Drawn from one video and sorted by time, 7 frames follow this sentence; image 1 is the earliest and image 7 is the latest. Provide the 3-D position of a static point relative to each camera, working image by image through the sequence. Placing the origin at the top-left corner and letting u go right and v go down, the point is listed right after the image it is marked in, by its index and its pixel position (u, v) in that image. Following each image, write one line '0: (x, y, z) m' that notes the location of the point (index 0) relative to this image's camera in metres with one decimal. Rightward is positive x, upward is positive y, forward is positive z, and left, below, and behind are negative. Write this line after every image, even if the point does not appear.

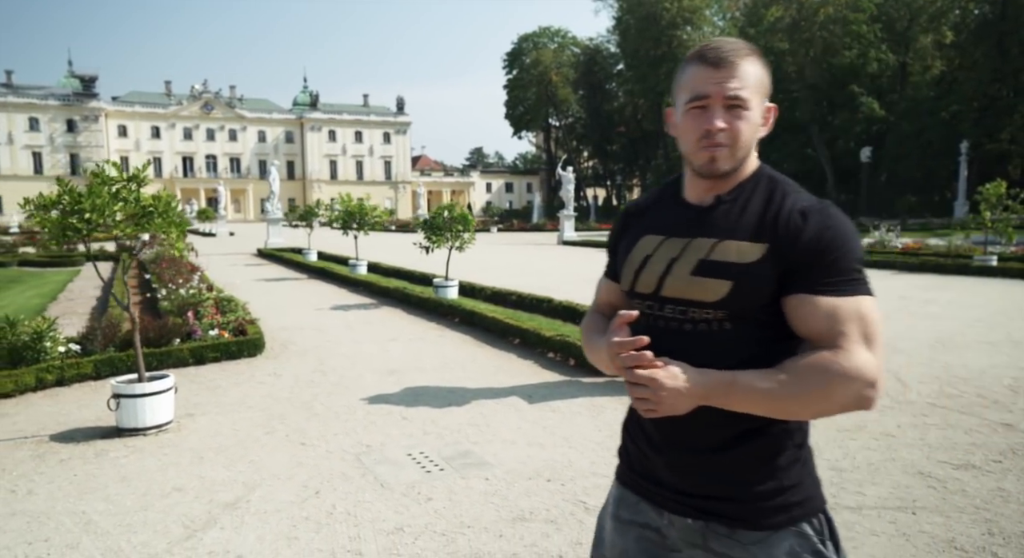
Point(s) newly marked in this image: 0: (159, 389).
0: (-2.8, -0.9, +5.0) m
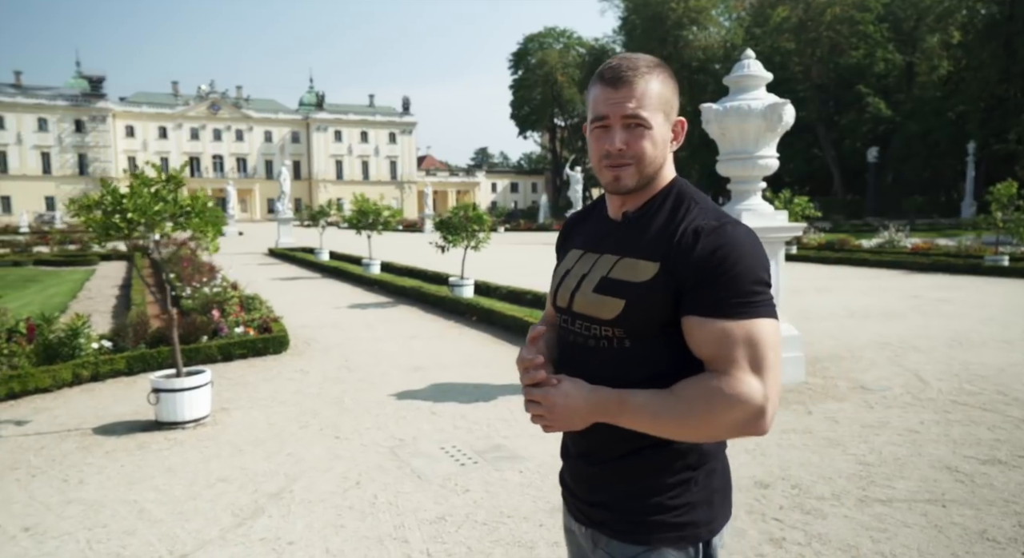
0: (-2.5, -0.8, +5.1) m
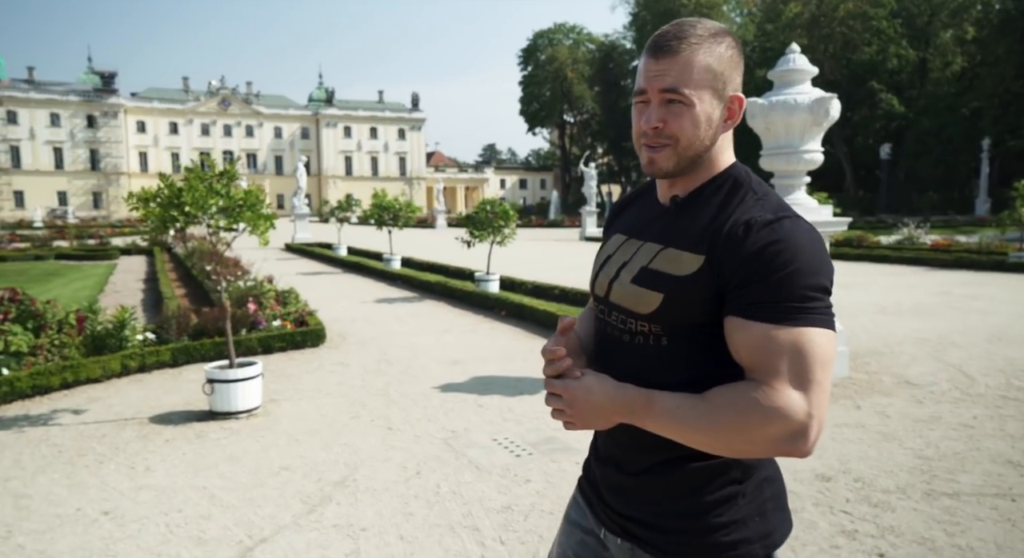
0: (-2.1, -0.8, +5.2) m
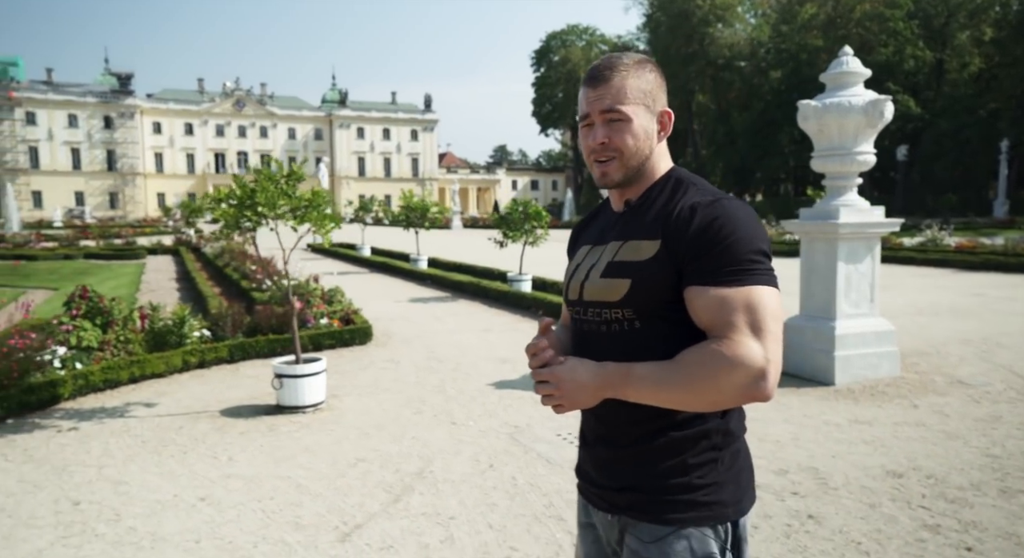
0: (-1.6, -0.8, +5.3) m
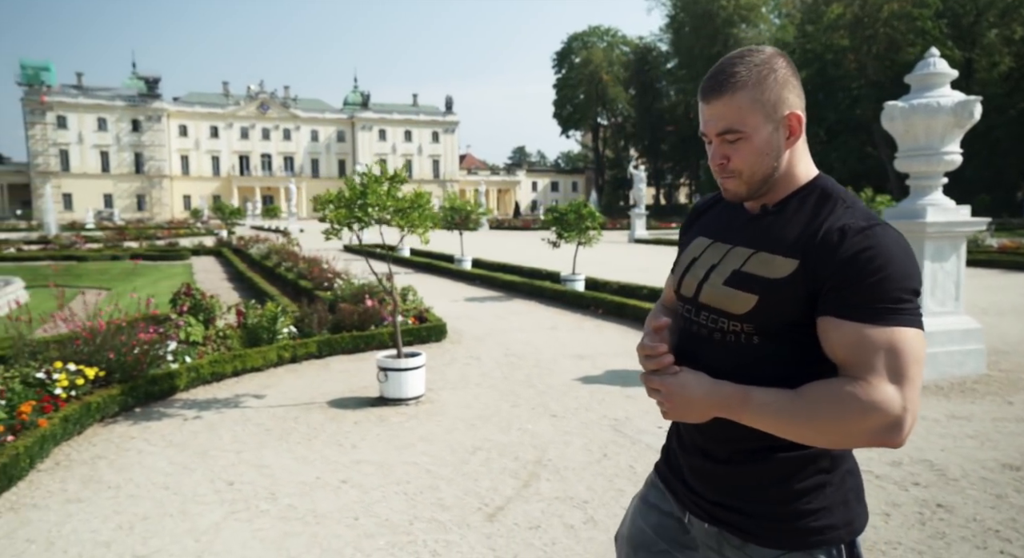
0: (-0.8, -0.7, +5.6) m
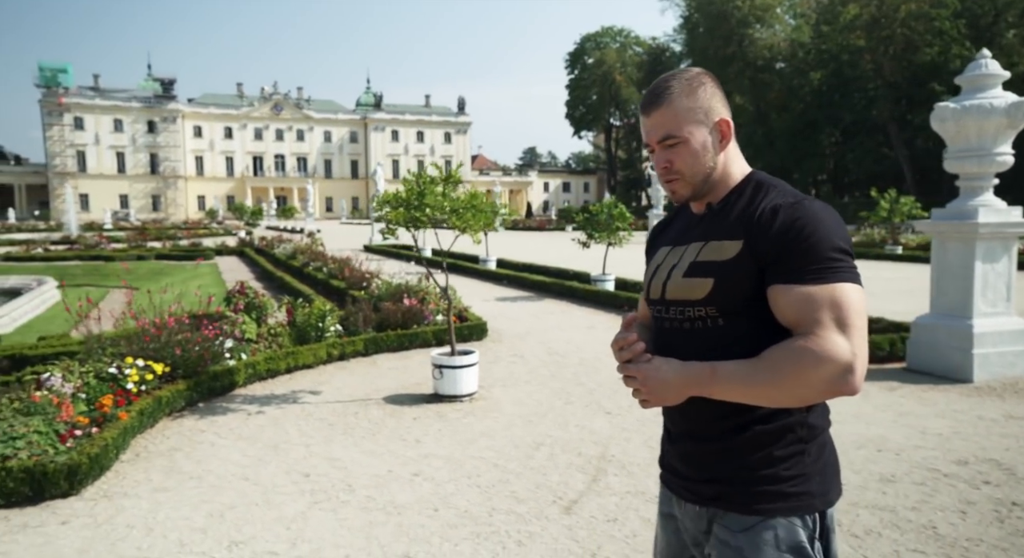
0: (-0.4, -0.7, +5.6) m
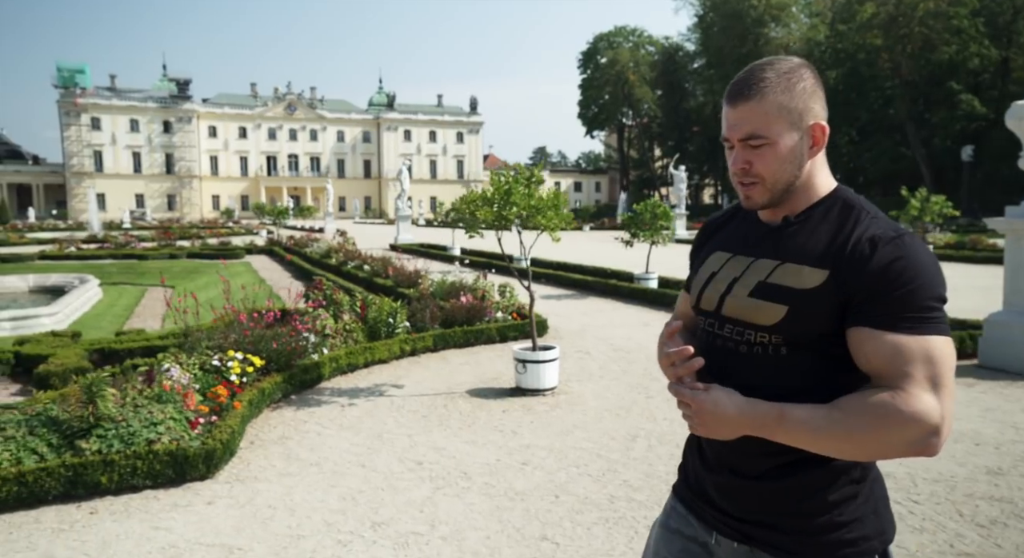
0: (+0.4, -0.7, +5.8) m
